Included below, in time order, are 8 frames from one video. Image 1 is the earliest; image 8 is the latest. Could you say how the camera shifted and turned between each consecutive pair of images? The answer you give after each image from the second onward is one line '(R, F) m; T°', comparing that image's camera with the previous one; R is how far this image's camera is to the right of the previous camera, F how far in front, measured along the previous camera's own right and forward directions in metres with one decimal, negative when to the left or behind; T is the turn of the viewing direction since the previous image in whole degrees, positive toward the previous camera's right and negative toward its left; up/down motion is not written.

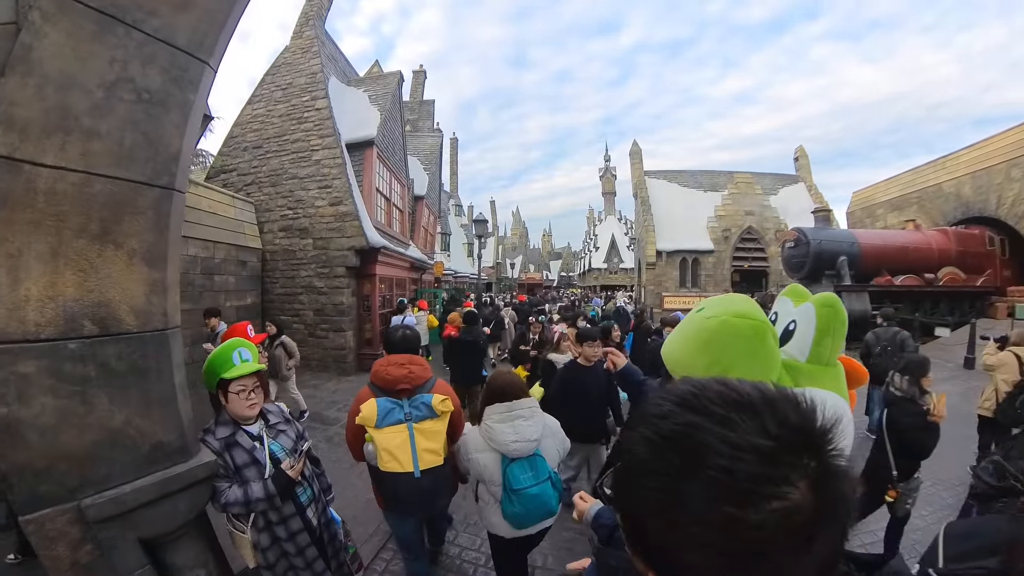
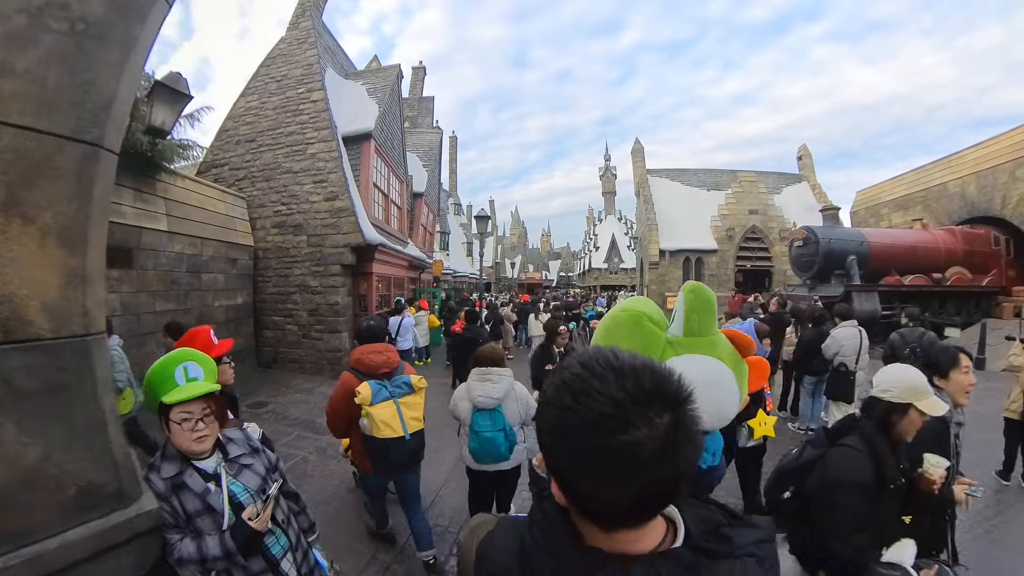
(-0.1, +0.3) m; 0°
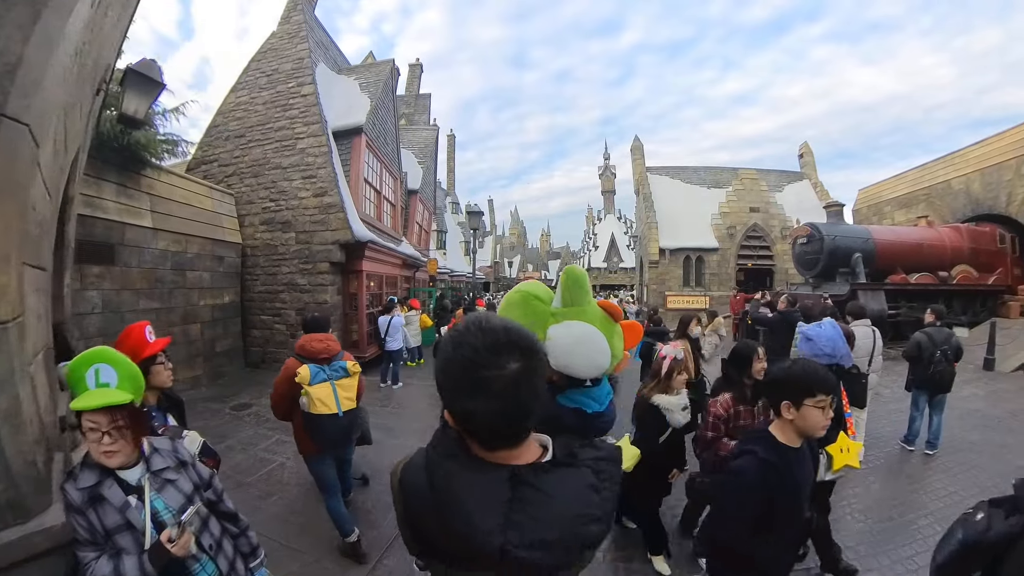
(+0.1, +0.2) m; 0°
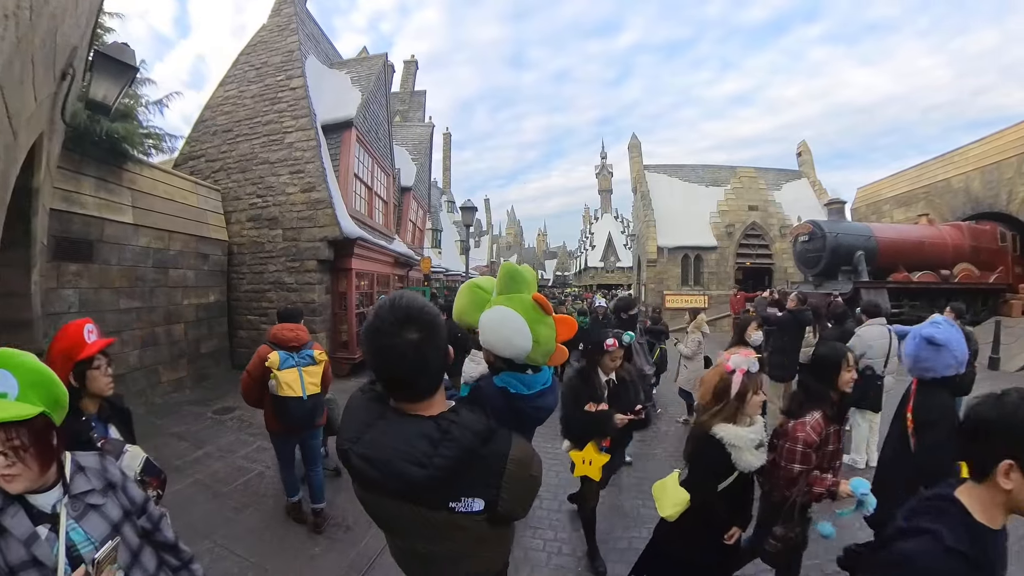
(0.0, +0.2) m; 0°
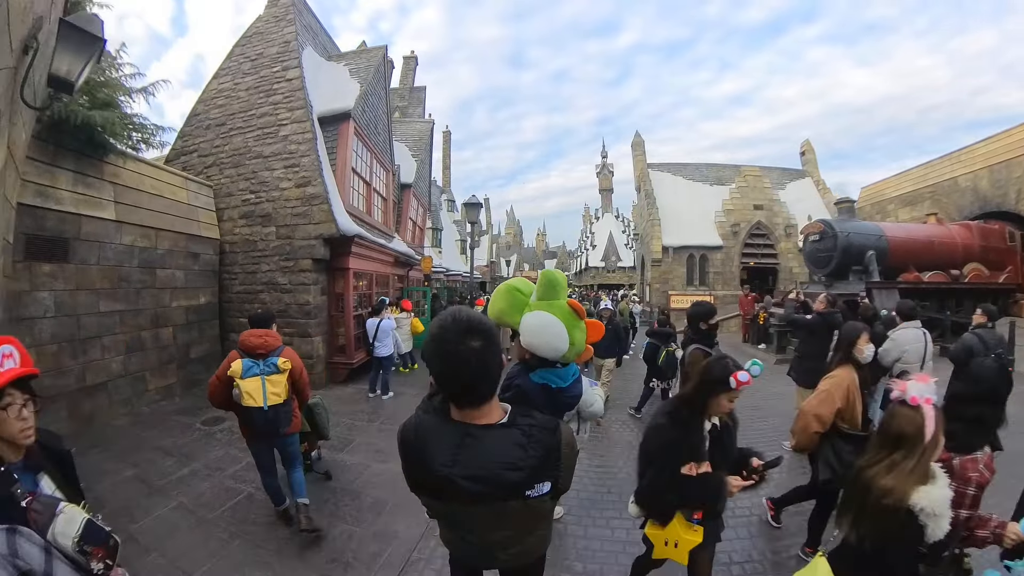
(-0.1, +0.3) m; 0°
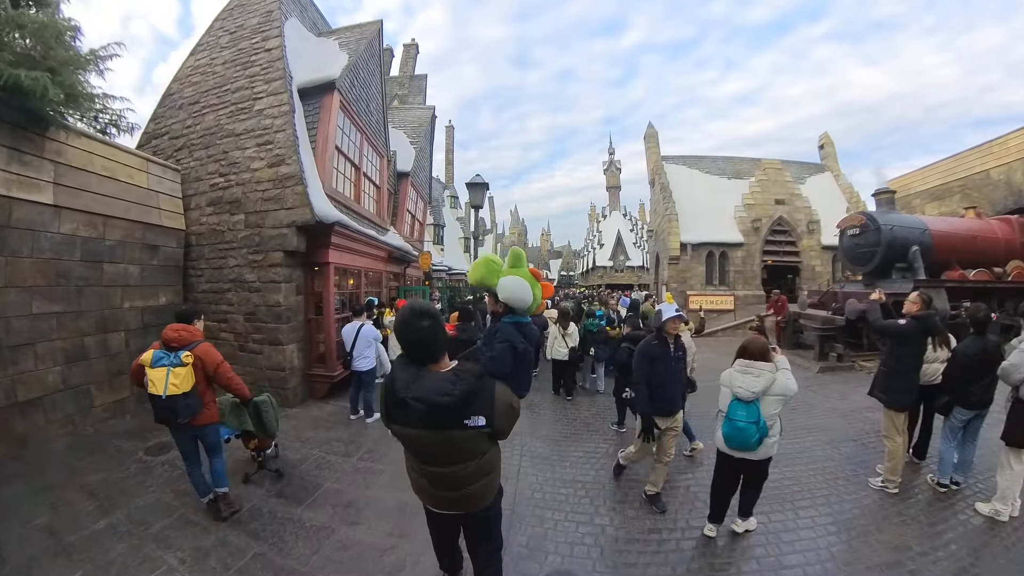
(-0.1, +1.0) m; 0°
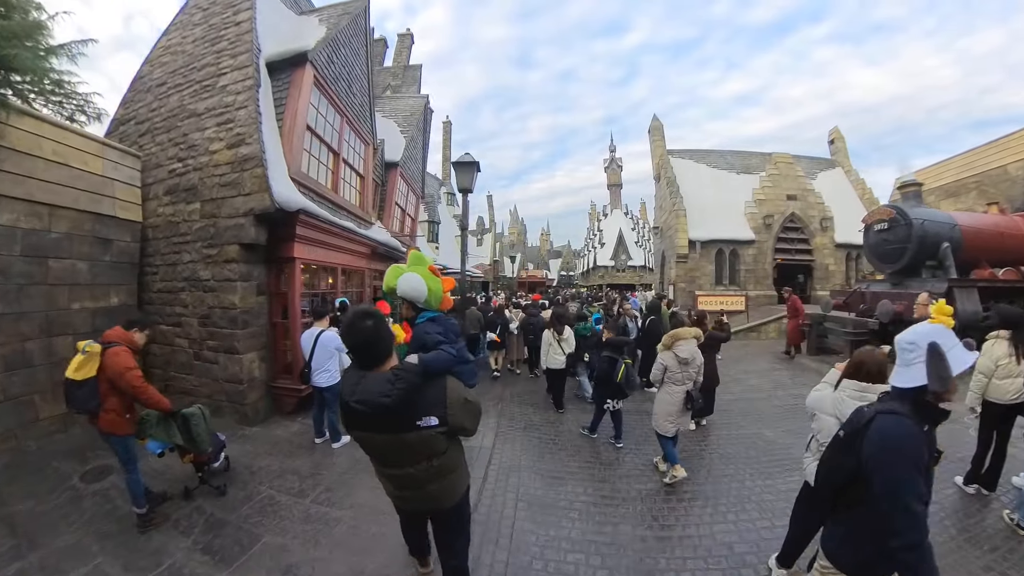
(0.0, +0.7) m; 0°
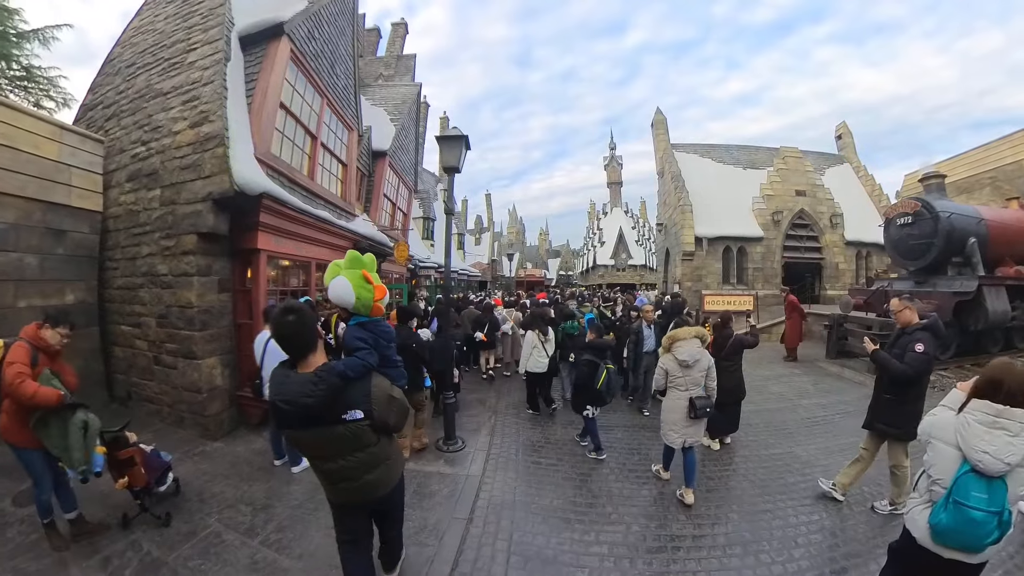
(0.0, +0.5) m; 0°
